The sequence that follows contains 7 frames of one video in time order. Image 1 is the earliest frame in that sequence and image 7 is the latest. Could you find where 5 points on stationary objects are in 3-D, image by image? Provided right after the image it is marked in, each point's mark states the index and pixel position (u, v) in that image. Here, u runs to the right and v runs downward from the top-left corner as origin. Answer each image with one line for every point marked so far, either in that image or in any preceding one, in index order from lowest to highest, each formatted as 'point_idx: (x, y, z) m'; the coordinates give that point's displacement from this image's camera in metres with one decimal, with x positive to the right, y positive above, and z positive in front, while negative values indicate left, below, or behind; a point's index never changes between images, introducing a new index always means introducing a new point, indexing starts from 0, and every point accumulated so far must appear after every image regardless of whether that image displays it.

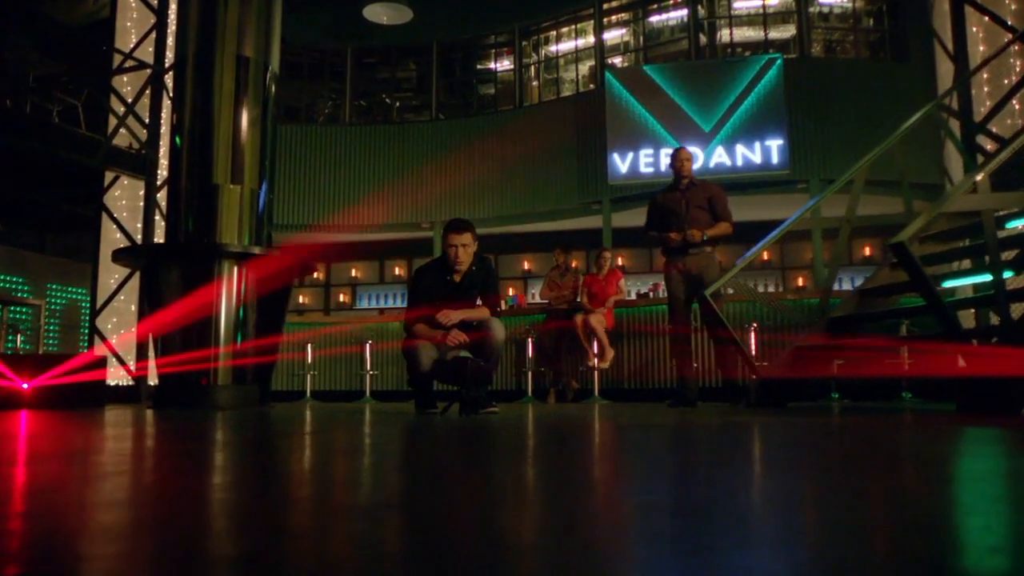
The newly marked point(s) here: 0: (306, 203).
0: (-2.4, +1.0, +9.8) m
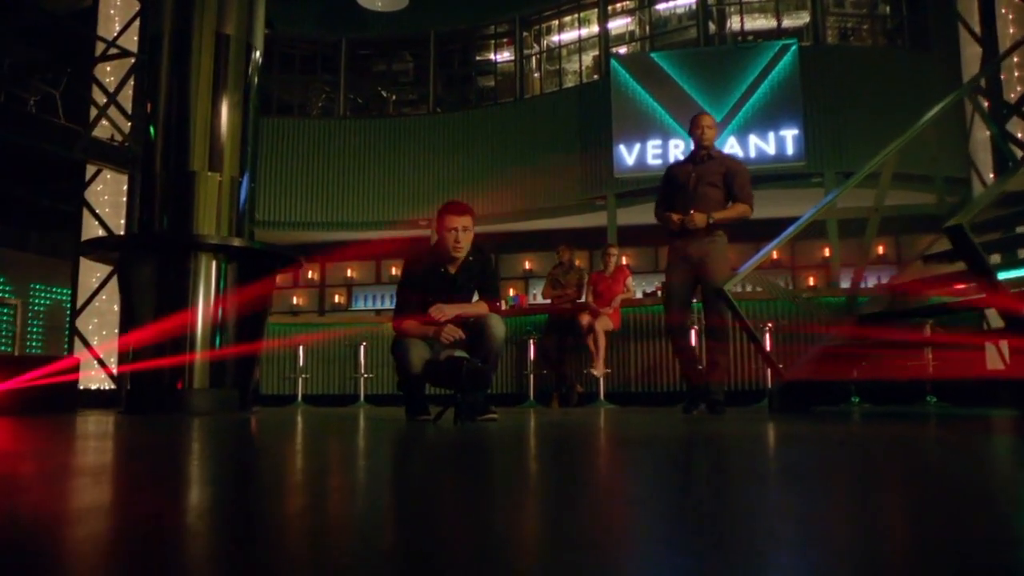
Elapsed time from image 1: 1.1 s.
0: (-2.4, +1.0, +9.5) m
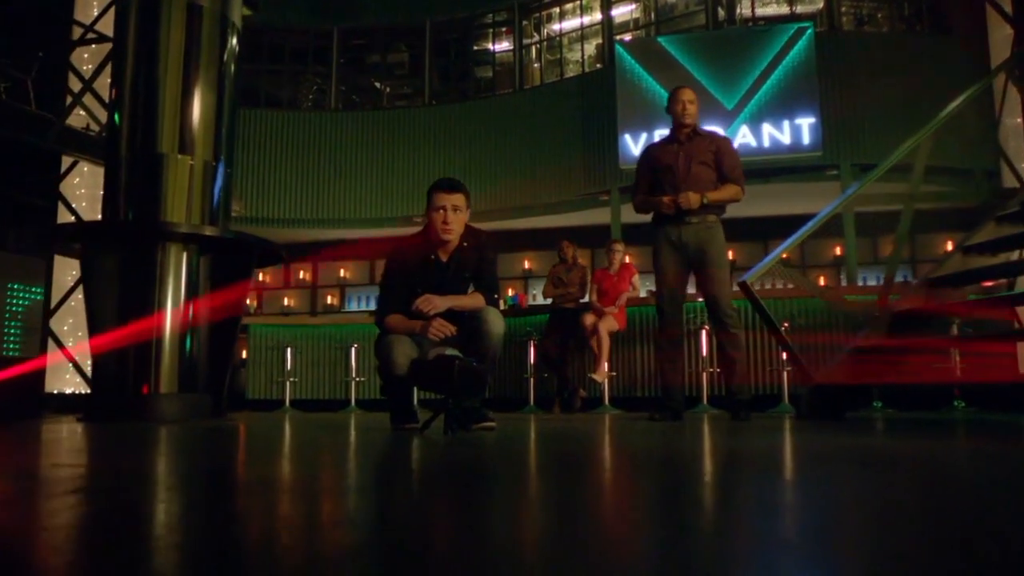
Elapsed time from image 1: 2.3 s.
0: (-2.4, +1.0, +9.1) m
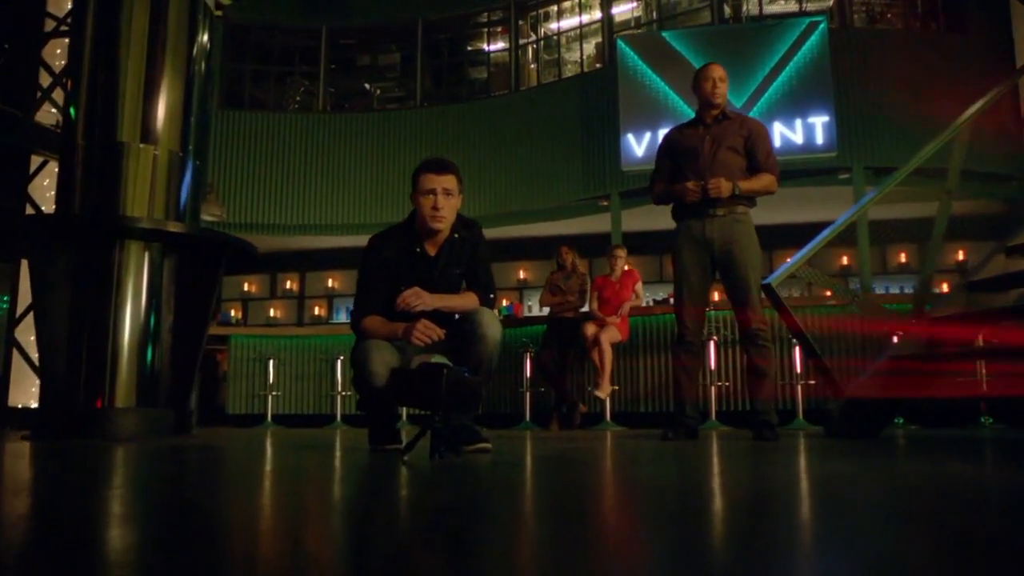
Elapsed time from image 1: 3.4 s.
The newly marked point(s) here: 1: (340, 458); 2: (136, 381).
0: (-2.4, +0.9, +8.8) m
1: (-0.6, -0.5, +2.8) m
2: (-1.4, -0.3, +3.3) m
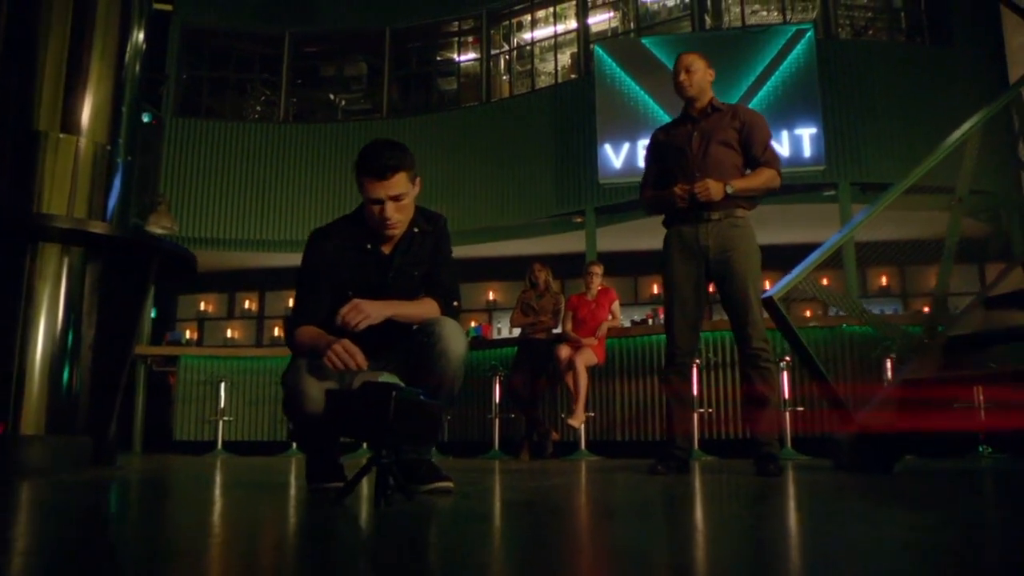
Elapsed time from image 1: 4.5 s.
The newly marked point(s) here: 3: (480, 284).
0: (-2.7, +0.7, +8.3) m
1: (-0.6, -0.6, +2.4) m
2: (-1.5, -0.4, +2.8) m
3: (-0.4, 0.0, +9.6) m
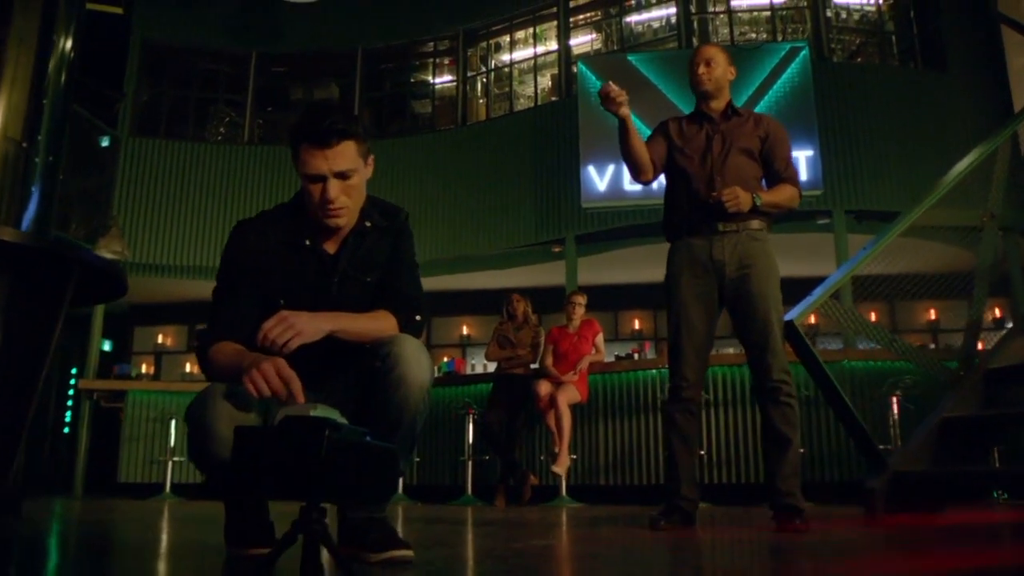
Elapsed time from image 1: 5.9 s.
0: (-2.9, +0.4, +7.9) m
1: (-0.7, -0.6, +2.0) m
2: (-1.6, -0.4, +2.4) m
3: (-0.6, -0.3, +9.2) m
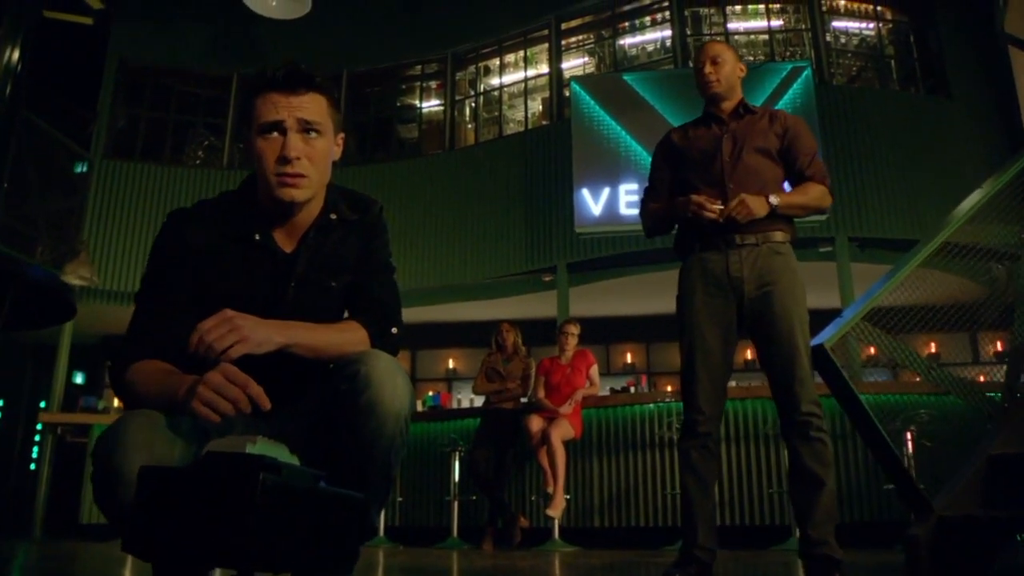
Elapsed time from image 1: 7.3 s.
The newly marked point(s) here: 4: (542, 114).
0: (-3.0, +0.1, +7.6) m
1: (-0.7, -0.6, +1.7) m
2: (-1.6, -0.5, +2.1) m
3: (-0.7, -0.6, +8.9) m
4: (+0.2, +1.4, +7.4) m
